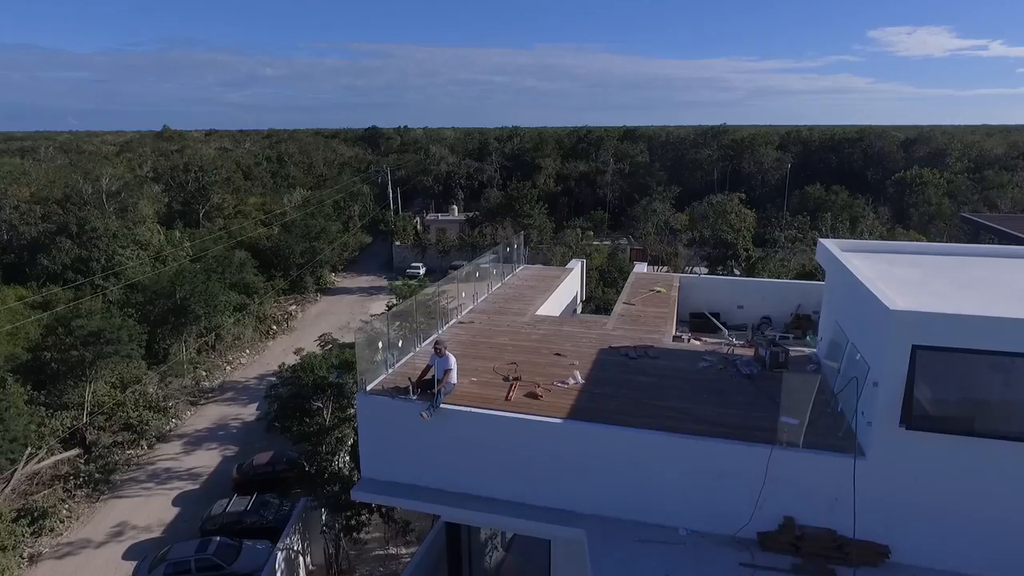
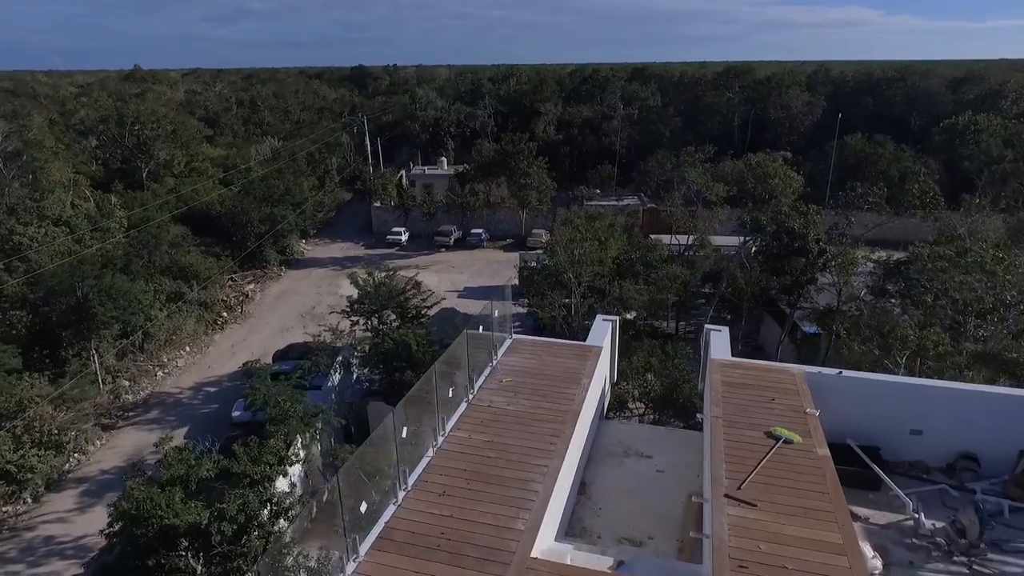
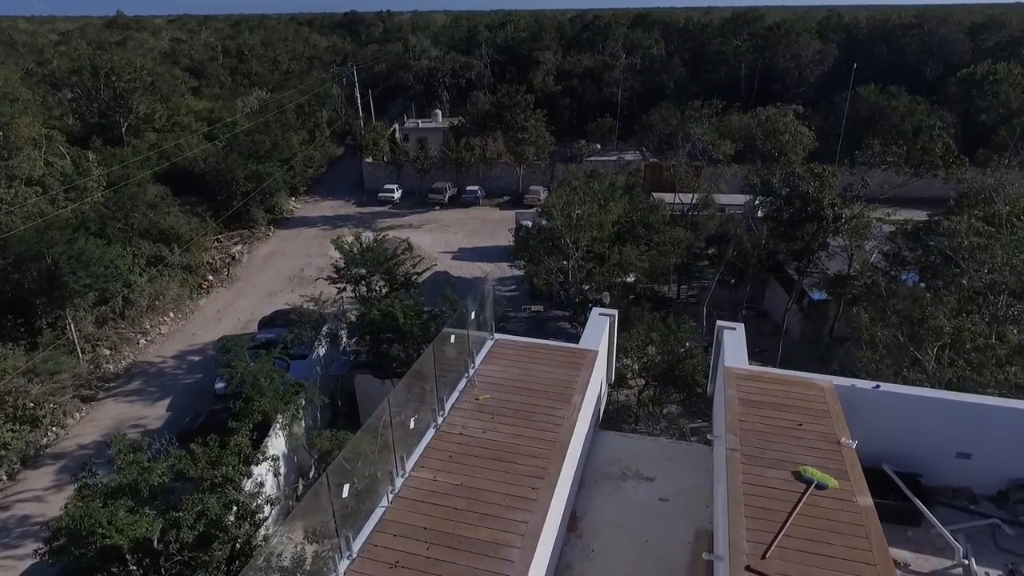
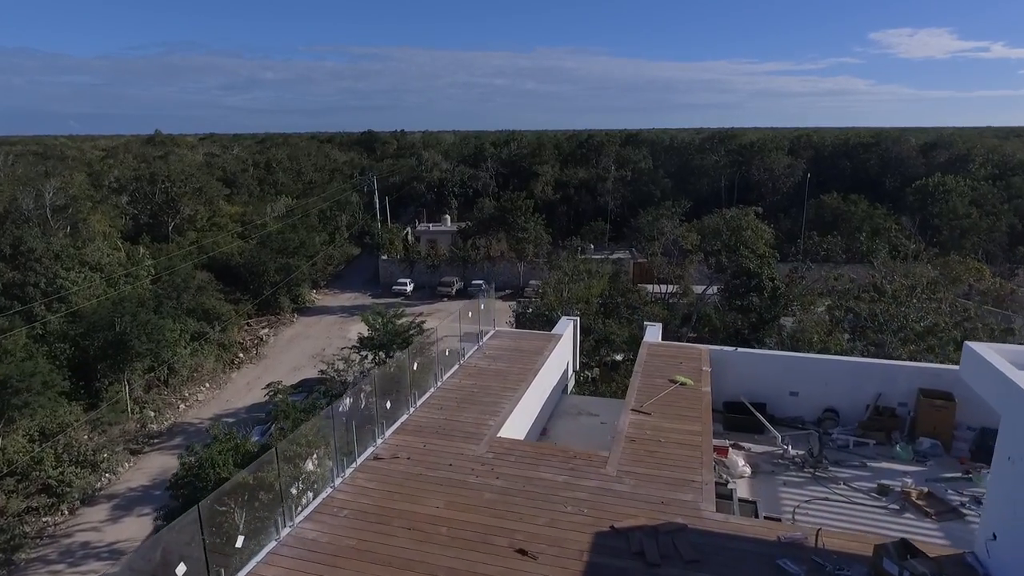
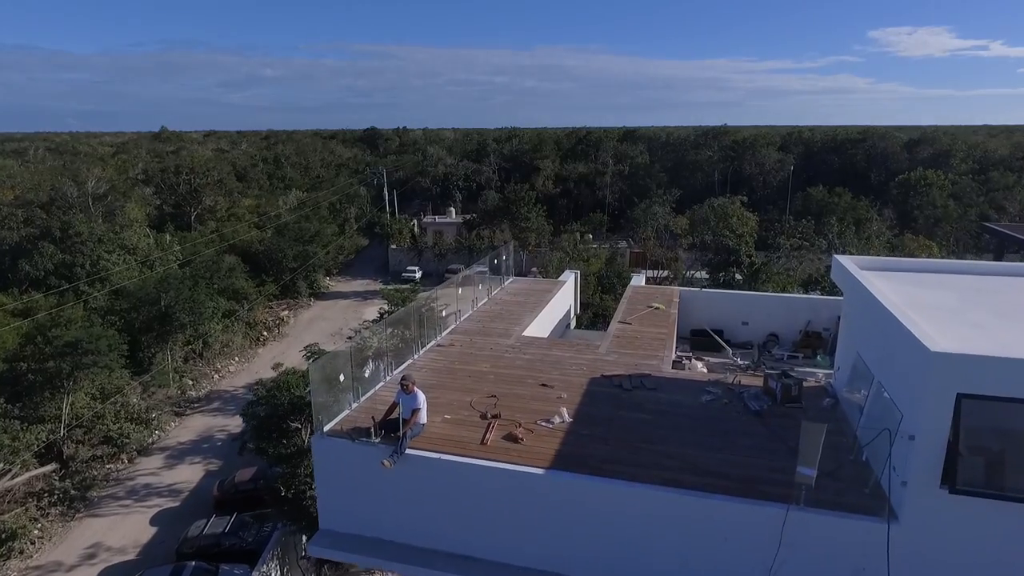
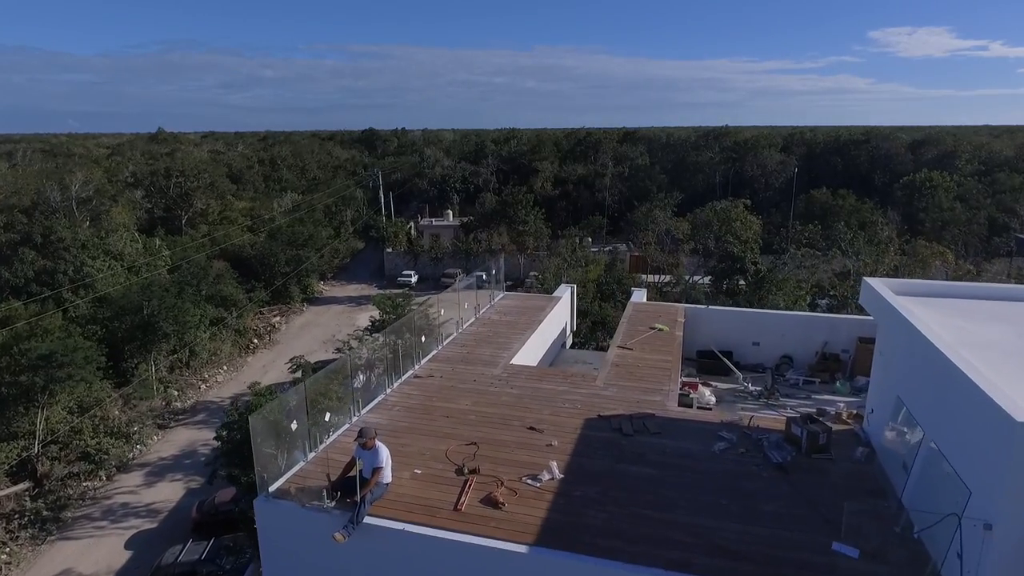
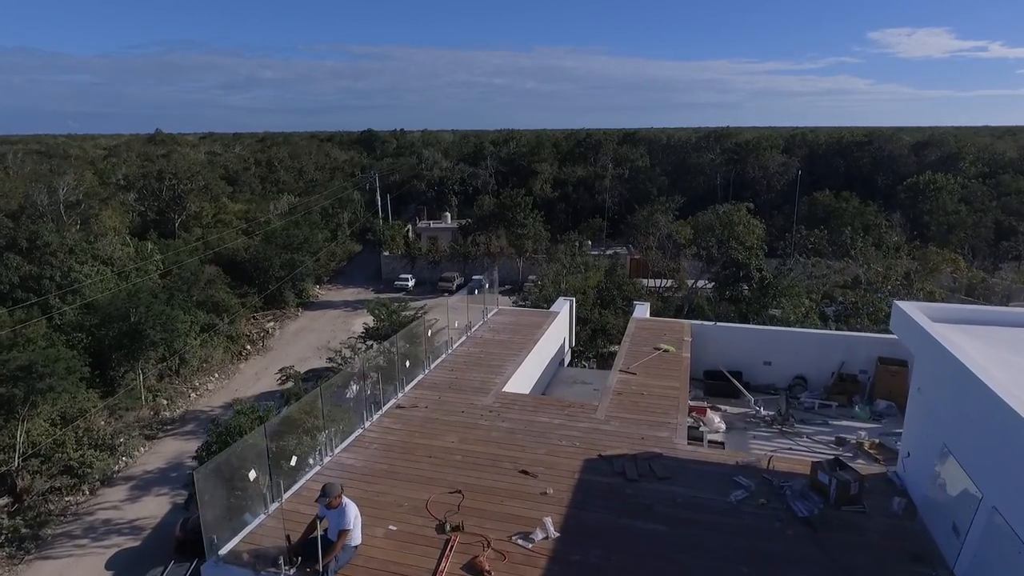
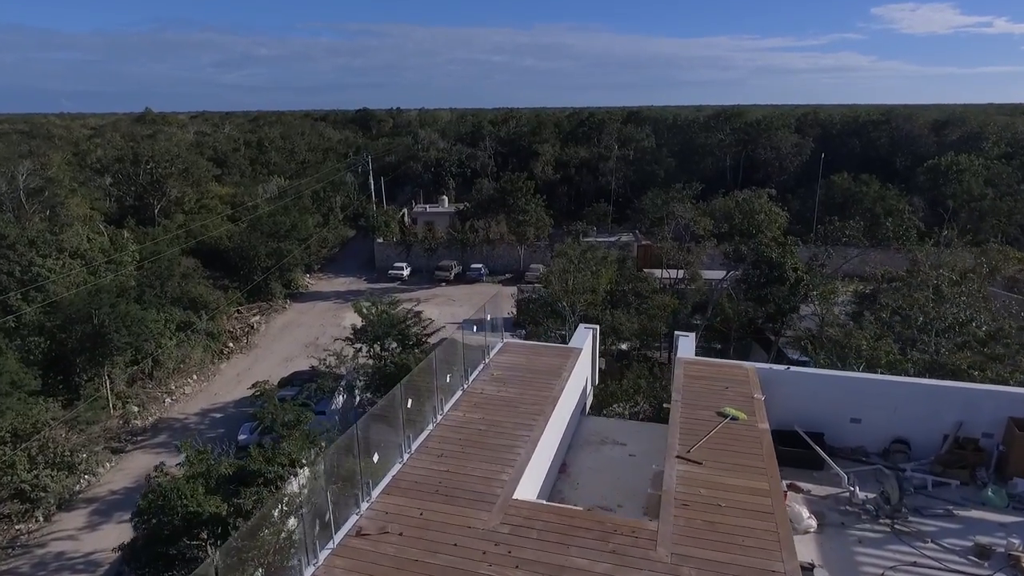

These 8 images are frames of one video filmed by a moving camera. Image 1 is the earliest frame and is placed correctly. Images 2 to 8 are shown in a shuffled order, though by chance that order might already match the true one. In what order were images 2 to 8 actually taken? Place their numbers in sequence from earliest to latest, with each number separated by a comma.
5, 6, 7, 4, 8, 2, 3
